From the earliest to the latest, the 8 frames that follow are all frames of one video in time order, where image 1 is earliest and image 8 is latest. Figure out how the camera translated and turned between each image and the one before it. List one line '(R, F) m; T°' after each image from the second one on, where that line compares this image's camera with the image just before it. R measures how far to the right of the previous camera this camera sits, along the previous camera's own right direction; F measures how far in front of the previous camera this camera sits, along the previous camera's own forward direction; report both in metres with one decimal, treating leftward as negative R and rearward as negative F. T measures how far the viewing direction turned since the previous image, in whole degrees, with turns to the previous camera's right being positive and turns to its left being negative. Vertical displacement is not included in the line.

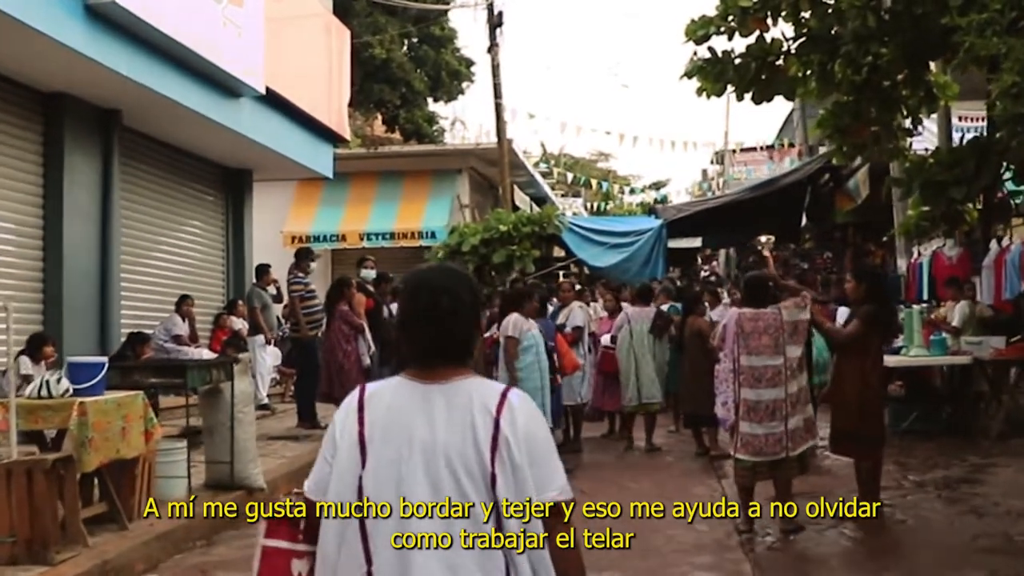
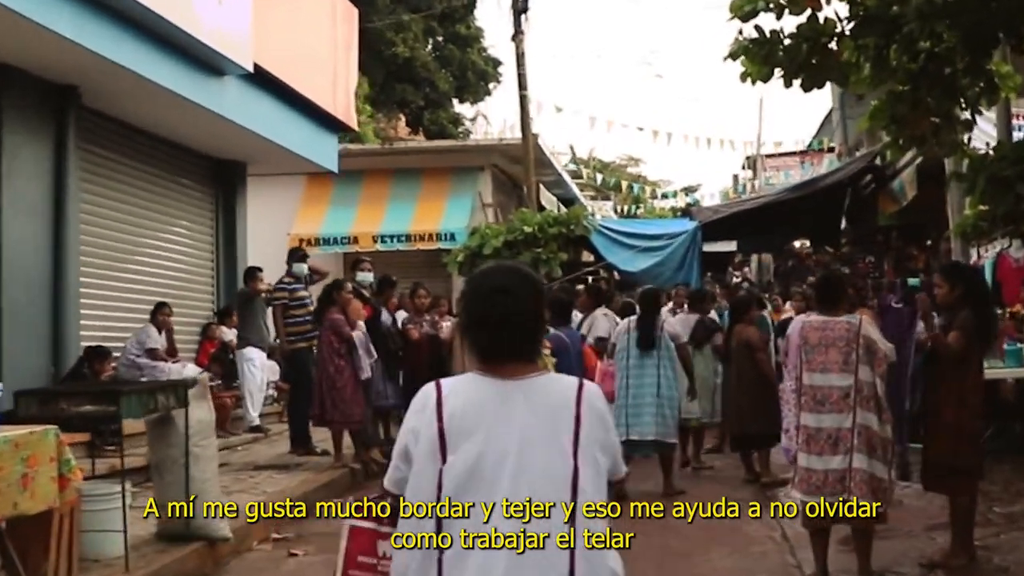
(0.0, +1.3) m; -1°
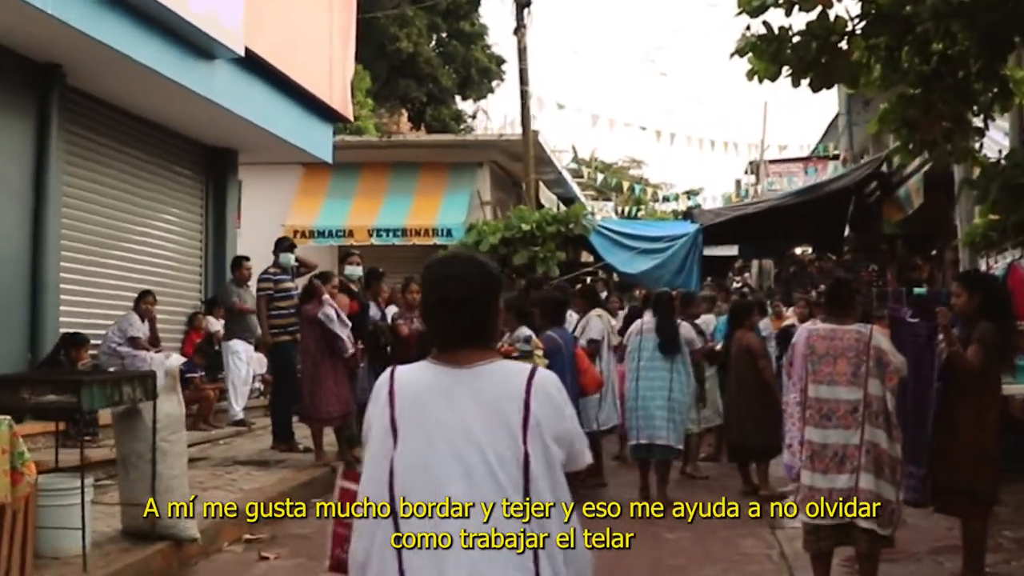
(0.0, +0.3) m; 0°
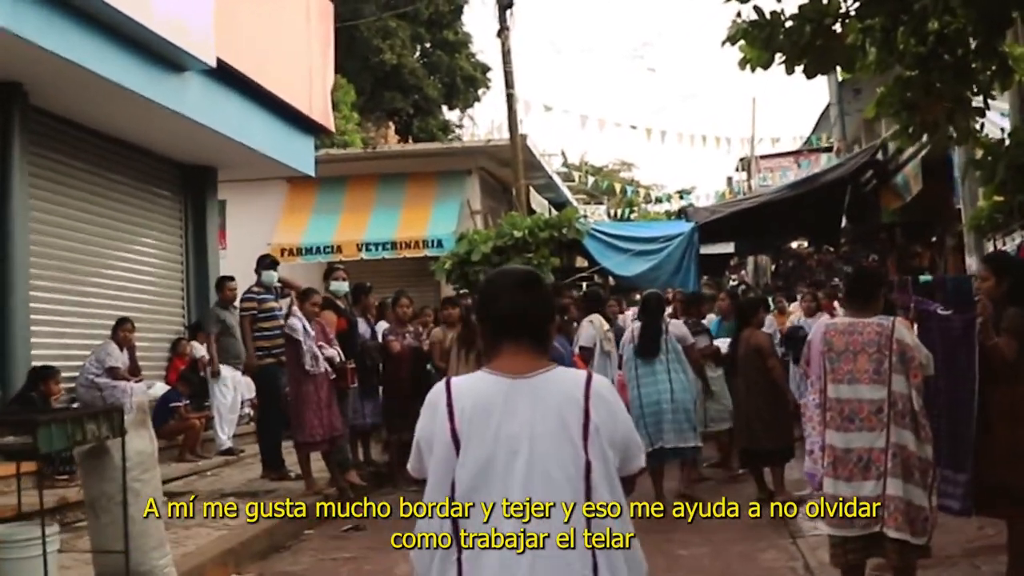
(0.0, +0.4) m; 0°
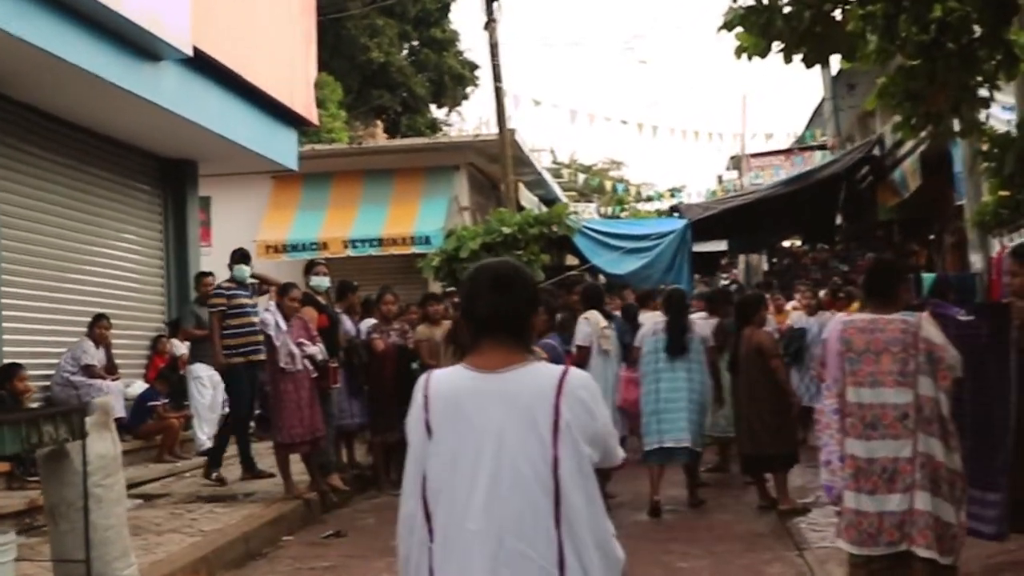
(0.0, +0.3) m; +1°
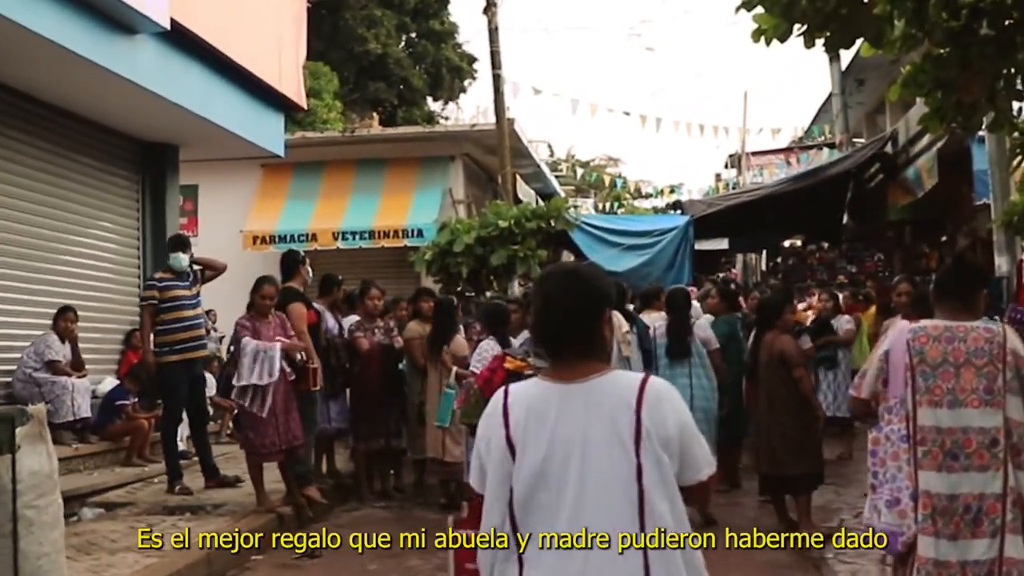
(0.0, +0.6) m; 0°
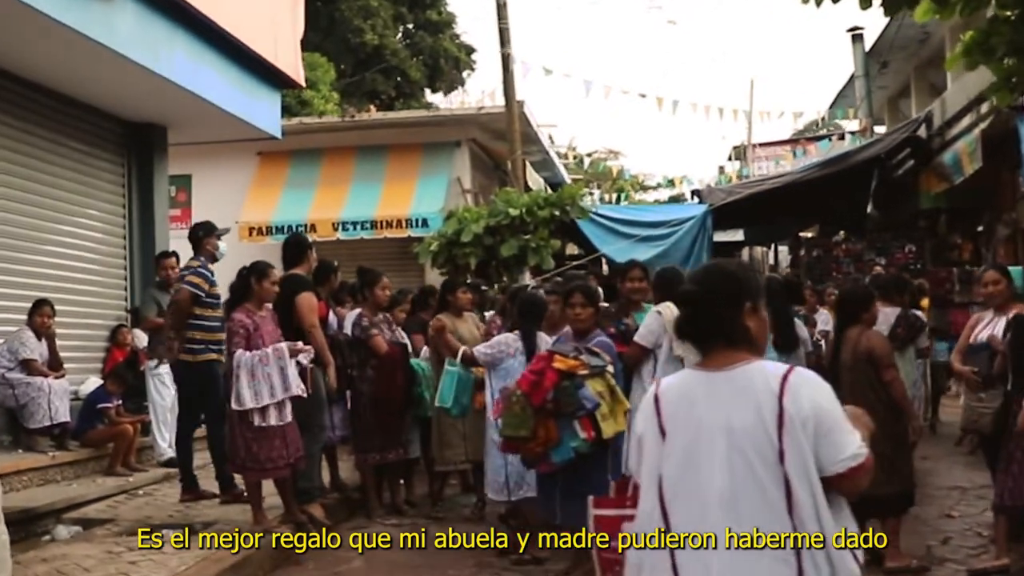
(-0.2, +0.8) m; 0°
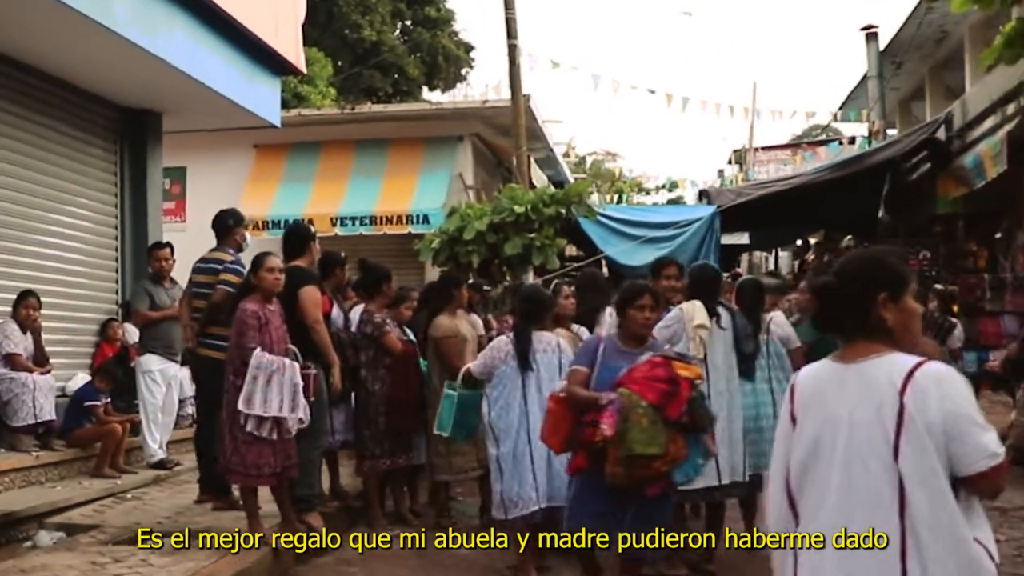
(-0.1, +0.4) m; 0°
